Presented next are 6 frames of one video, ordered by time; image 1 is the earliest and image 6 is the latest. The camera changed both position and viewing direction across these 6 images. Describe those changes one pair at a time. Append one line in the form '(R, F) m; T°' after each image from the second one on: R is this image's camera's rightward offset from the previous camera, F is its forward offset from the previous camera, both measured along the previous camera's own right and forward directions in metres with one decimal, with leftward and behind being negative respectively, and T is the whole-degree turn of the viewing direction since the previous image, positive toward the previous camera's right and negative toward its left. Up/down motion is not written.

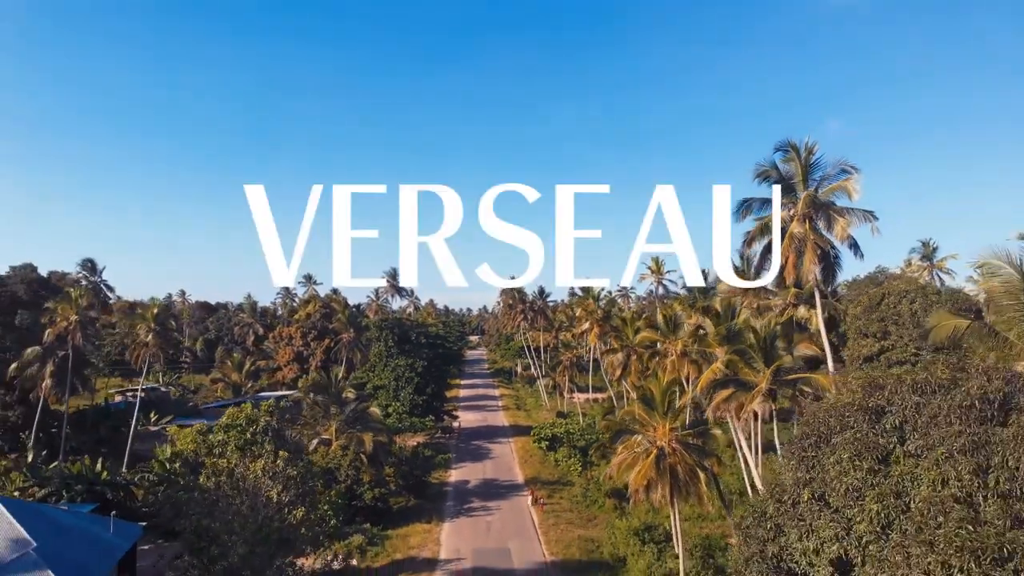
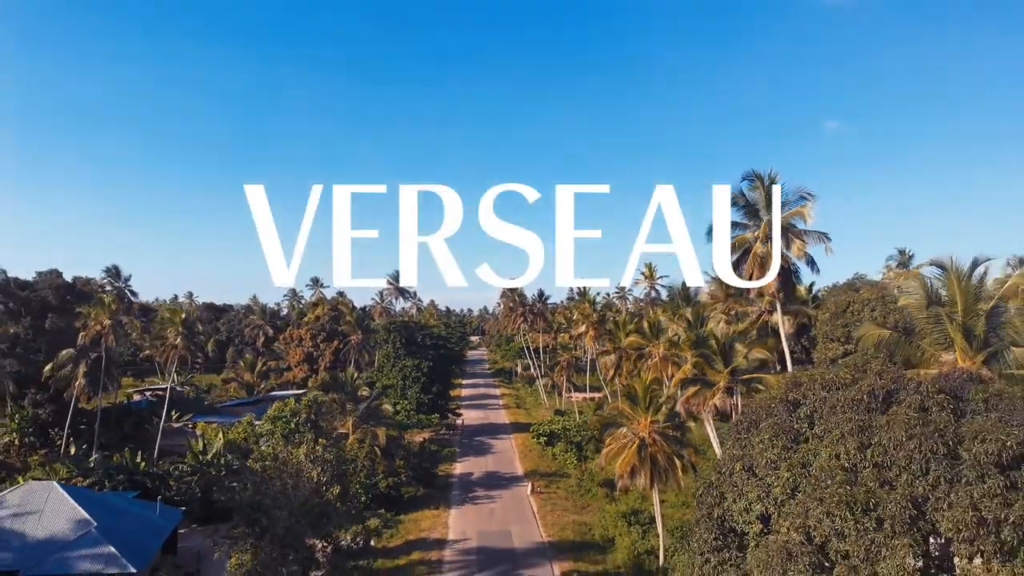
(0.0, -2.2) m; 0°
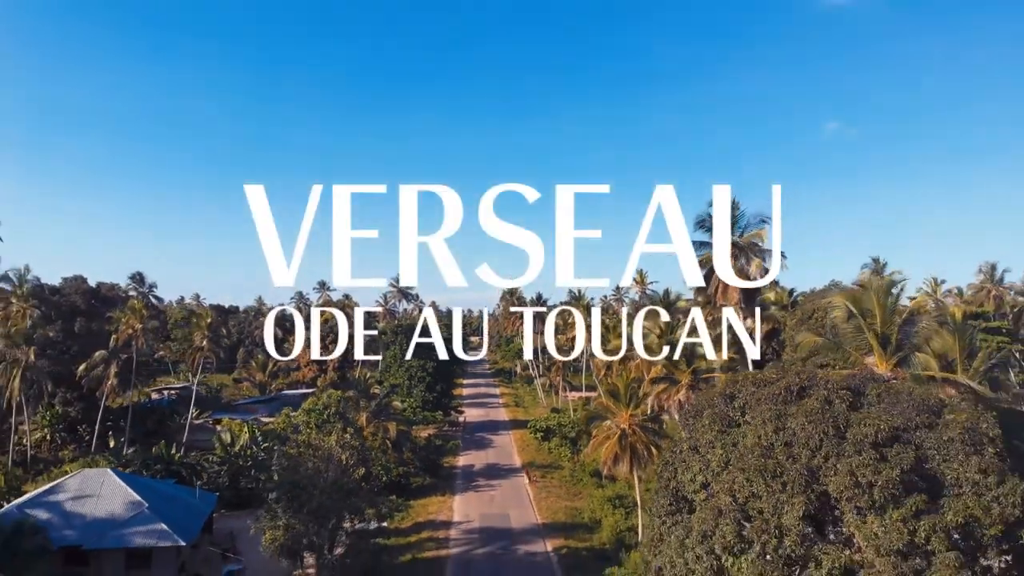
(+0.1, -2.5) m; 0°
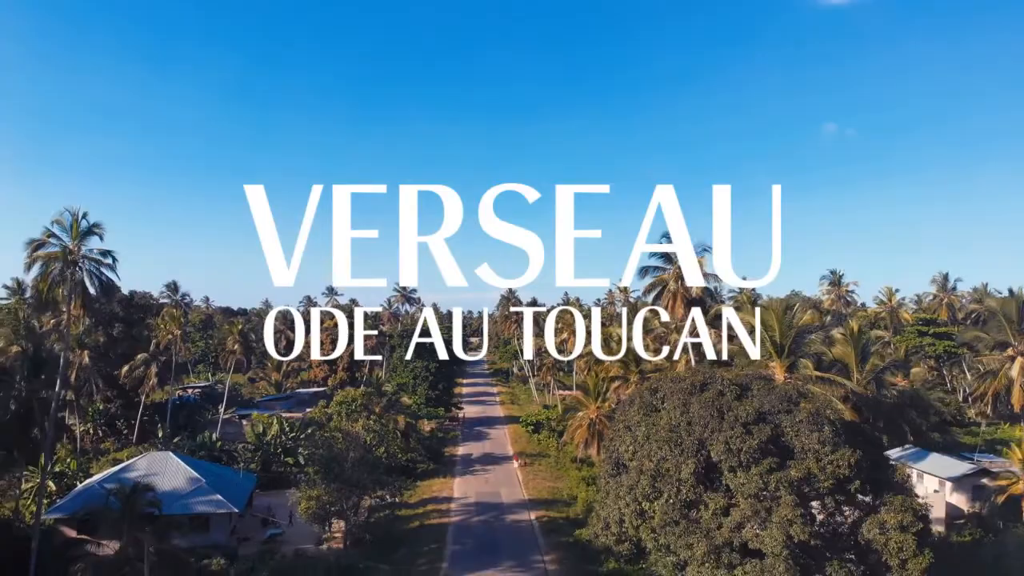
(+0.4, -4.5) m; 0°
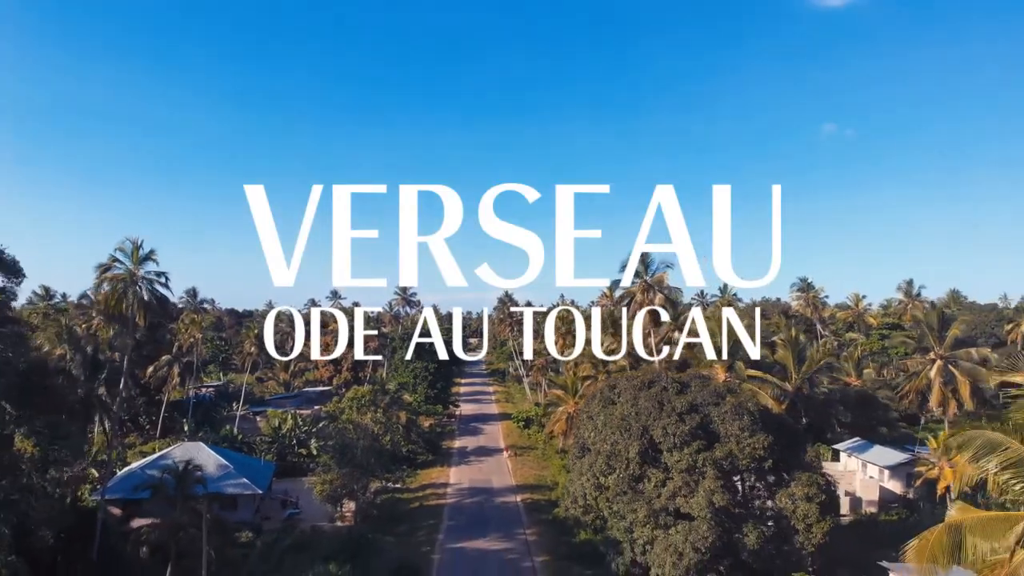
(+0.5, -3.6) m; 0°
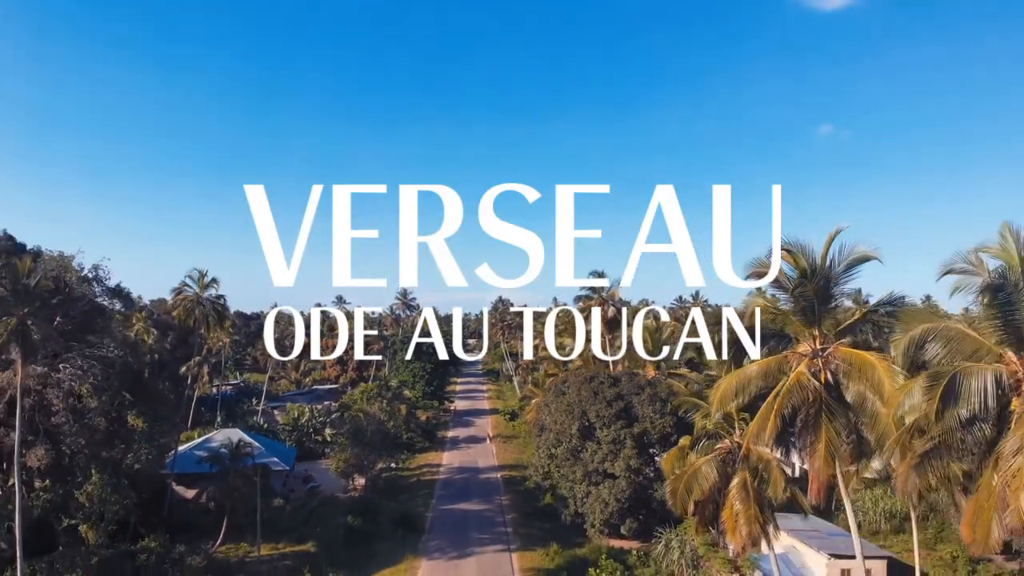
(+1.1, -6.2) m; 0°
